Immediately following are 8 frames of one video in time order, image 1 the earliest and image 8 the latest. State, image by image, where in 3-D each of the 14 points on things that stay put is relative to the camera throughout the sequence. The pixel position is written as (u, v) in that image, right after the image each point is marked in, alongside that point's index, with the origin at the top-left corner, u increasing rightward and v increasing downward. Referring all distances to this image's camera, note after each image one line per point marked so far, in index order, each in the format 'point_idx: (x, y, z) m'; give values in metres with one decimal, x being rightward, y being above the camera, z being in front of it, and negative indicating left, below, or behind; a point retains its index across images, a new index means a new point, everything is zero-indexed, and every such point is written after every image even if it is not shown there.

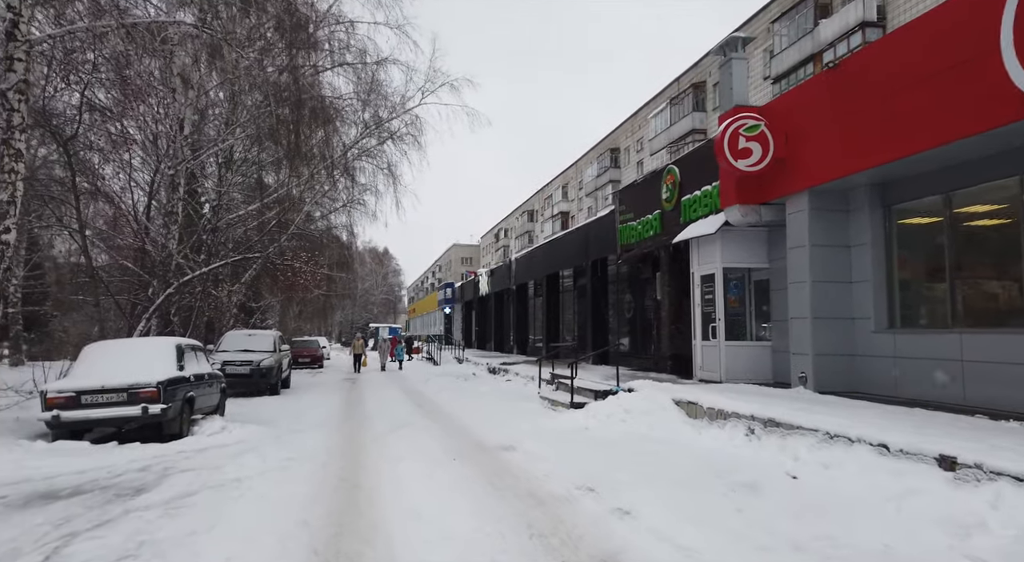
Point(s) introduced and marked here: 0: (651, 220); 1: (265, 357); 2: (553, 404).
0: (+3.0, +1.3, +12.2) m
1: (-5.4, -1.7, +12.3) m
2: (+0.7, -2.1, +9.7) m
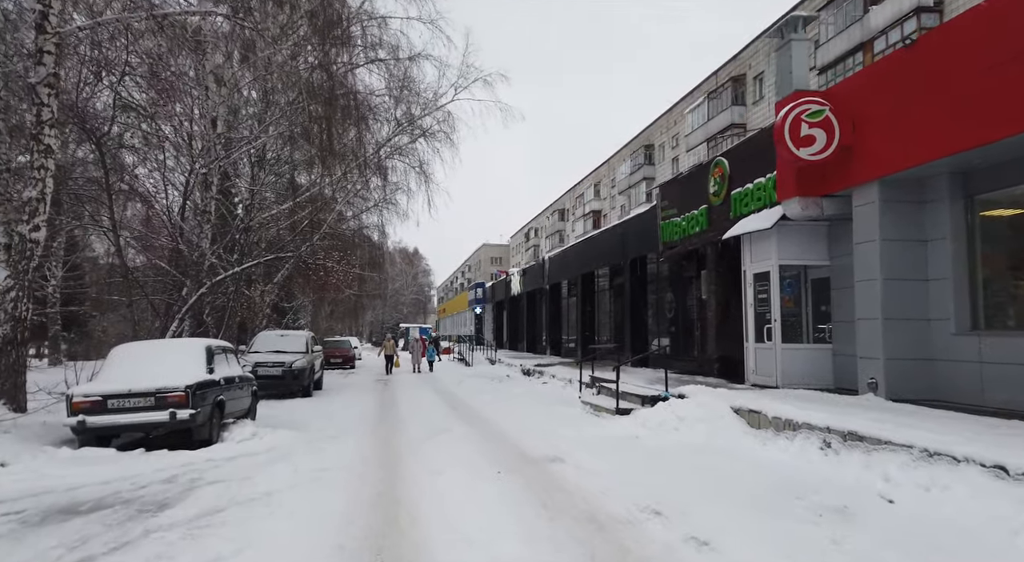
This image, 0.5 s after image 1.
0: (+3.8, +1.3, +11.5) m
1: (-4.6, -1.7, +12.1) m
2: (+1.4, -2.1, +9.1) m
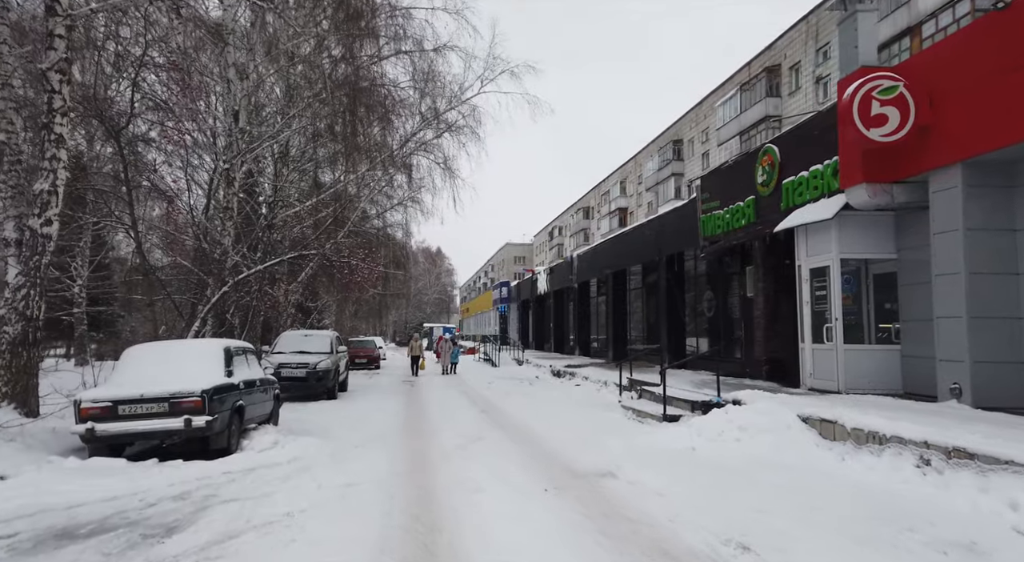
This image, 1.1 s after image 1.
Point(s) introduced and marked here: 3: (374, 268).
0: (+4.4, +1.4, +10.8) m
1: (-3.9, -1.6, +11.6) m
2: (+1.9, -2.0, +8.5) m
3: (-4.7, +0.4, +19.1) m
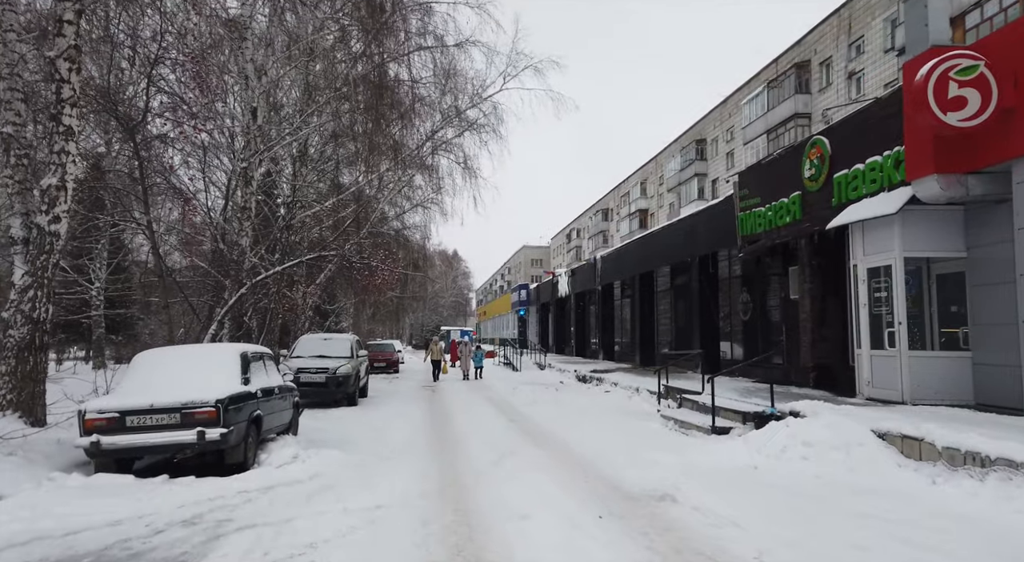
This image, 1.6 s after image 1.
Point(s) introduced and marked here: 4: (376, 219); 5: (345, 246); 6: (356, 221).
0: (+4.9, +1.4, +10.1) m
1: (-3.4, -1.6, +11.2) m
2: (+2.4, -2.0, +7.8) m
3: (-3.9, +0.4, +18.6) m
4: (-4.3, +1.9, +17.9) m
5: (-4.8, +1.0, +16.1) m
6: (-4.8, +1.8, +17.1) m
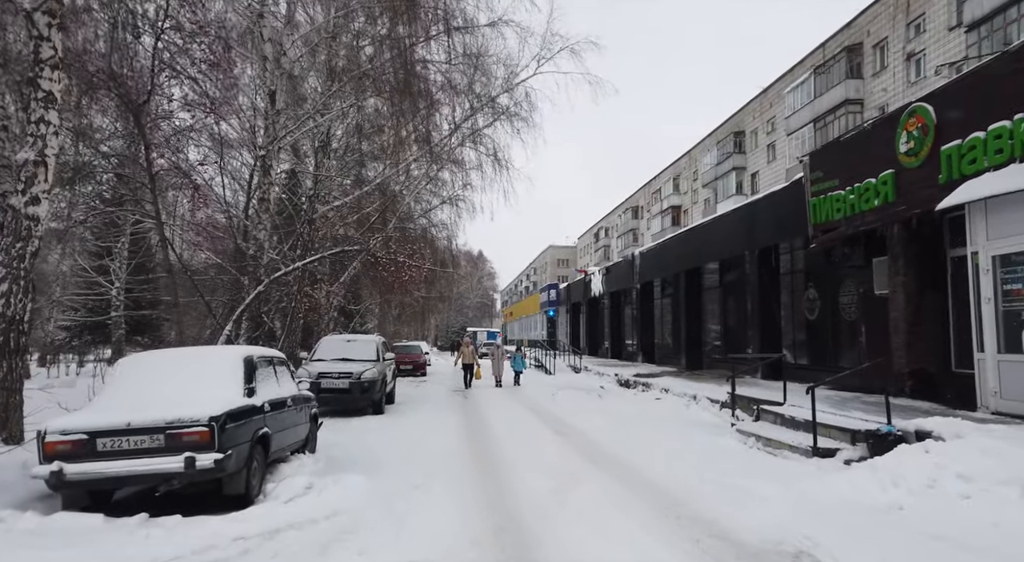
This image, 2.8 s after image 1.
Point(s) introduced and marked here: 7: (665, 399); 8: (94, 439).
0: (+5.6, +1.5, +8.7) m
1: (-2.6, -1.6, +10.1) m
2: (+3.0, -1.9, +6.6) m
3: (-2.8, +0.4, +17.6) m
4: (-3.3, +2.0, +16.9) m
5: (-3.8, +1.1, +15.1) m
6: (-3.8, +1.9, +16.2) m
7: (+3.1, -2.4, +11.4) m
8: (-2.9, -1.1, +4.0) m
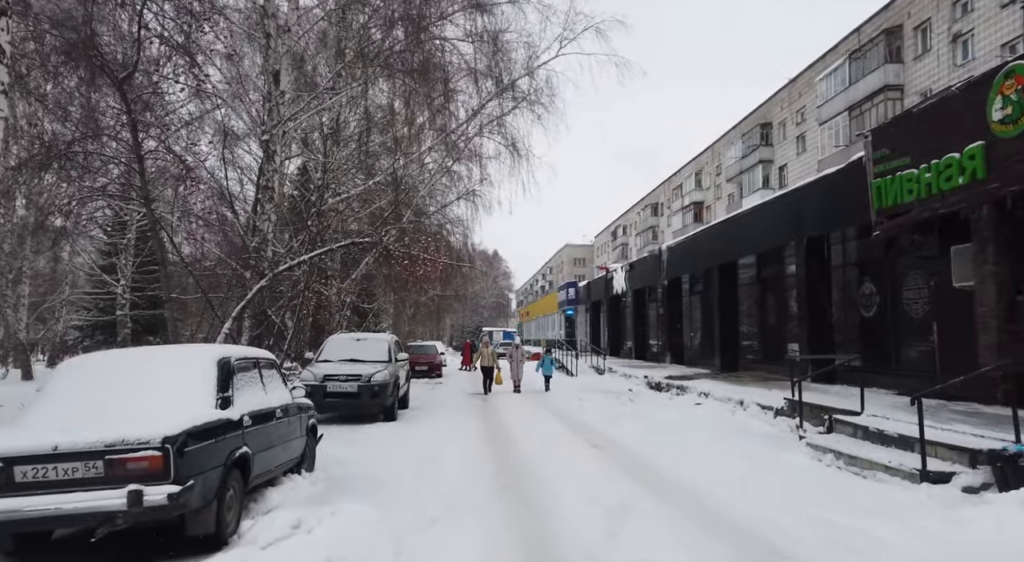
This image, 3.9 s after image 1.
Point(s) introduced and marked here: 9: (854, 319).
0: (+6.0, +1.6, +7.6) m
1: (-2.2, -1.4, +9.2) m
2: (+3.3, -1.8, +5.5) m
3: (-2.2, +0.5, +16.7) m
4: (-2.7, +2.1, +15.9) m
5: (-3.3, +1.2, +14.2) m
6: (-3.2, +2.0, +15.2) m
7: (+3.6, -2.3, +10.3) m
8: (-2.7, -1.0, +3.0) m
9: (+6.8, -0.8, +11.3) m
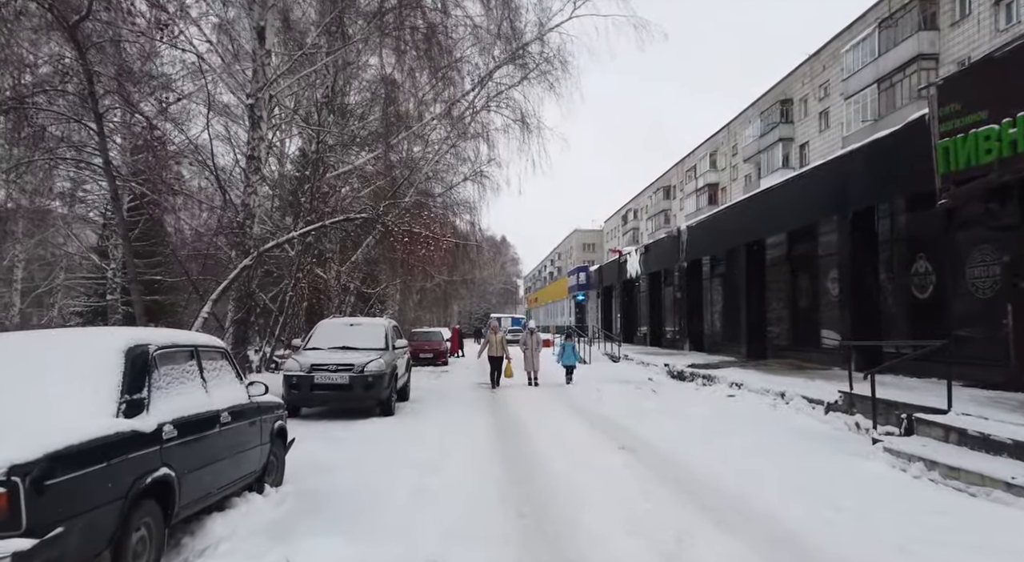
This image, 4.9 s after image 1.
0: (+6.1, +1.9, +6.4) m
1: (-2.0, -1.1, +8.1) m
2: (+3.4, -1.5, +4.4) m
3: (-2.0, +1.0, +15.6) m
4: (-2.4, +2.6, +14.8) m
5: (-3.0, +1.6, +13.1) m
6: (-2.9, +2.4, +14.1) m
7: (+3.7, -1.9, +9.2) m
8: (-2.6, -0.8, +2.0) m
9: (+7.0, -0.4, +10.1) m
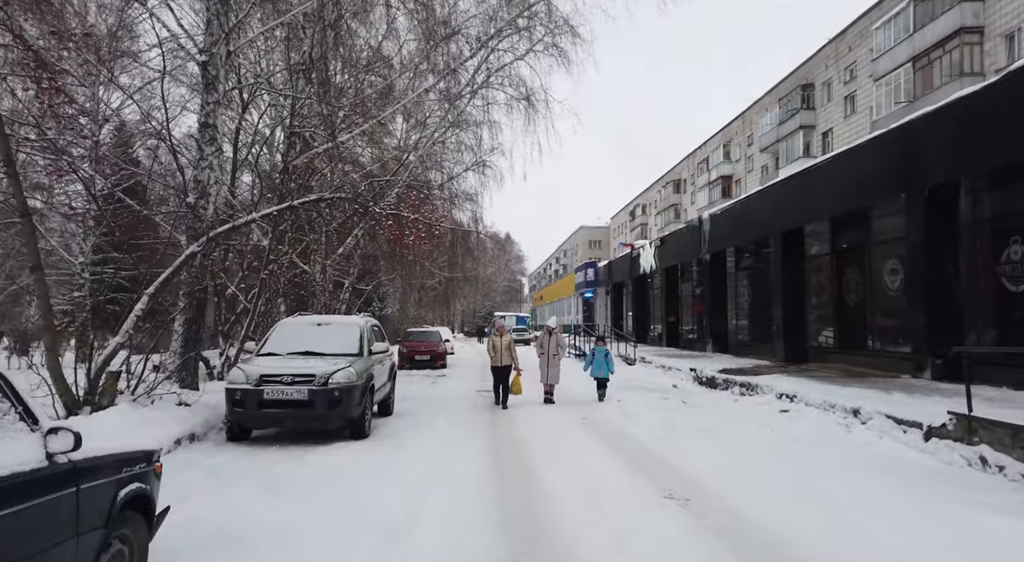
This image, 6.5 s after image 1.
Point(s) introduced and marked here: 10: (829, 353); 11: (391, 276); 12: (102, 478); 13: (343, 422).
0: (+6.2, +2.1, +4.6) m
1: (-2.0, -1.0, +6.5) m
2: (+3.5, -1.4, +2.6) m
3: (-1.9, +1.2, +13.9) m
4: (-2.3, +2.7, +13.1) m
5: (-2.9, +1.7, +11.4) m
6: (-2.9, +2.6, +12.5) m
7: (+3.8, -1.8, +7.5) m
8: (-2.6, -0.7, +0.3) m
9: (+7.1, -0.2, +8.4) m
10: (+7.0, -1.6, +12.4) m
11: (-4.3, +0.2, +19.6) m
12: (-1.8, -0.9, +2.5) m
13: (-1.9, -1.6, +6.3) m
